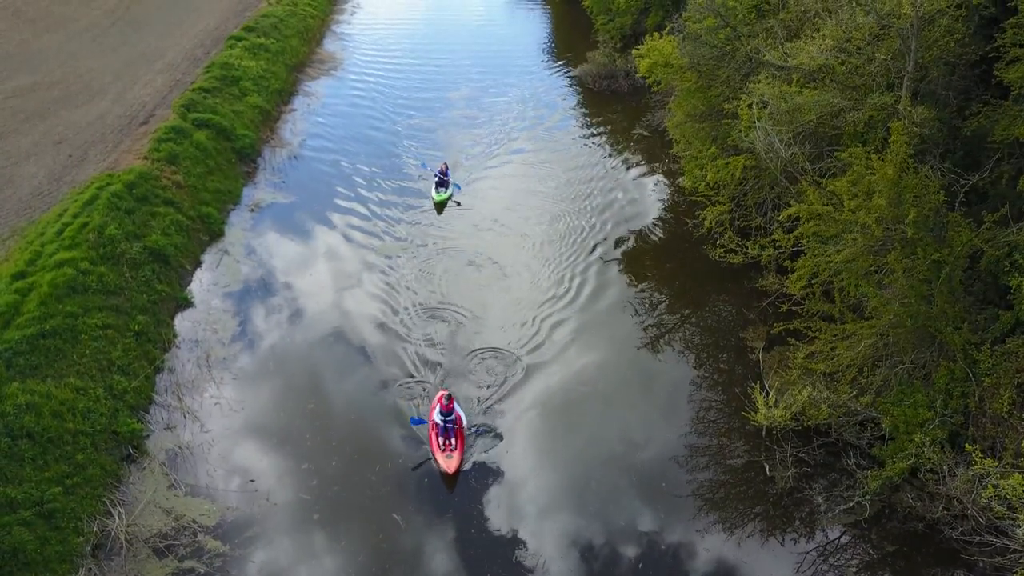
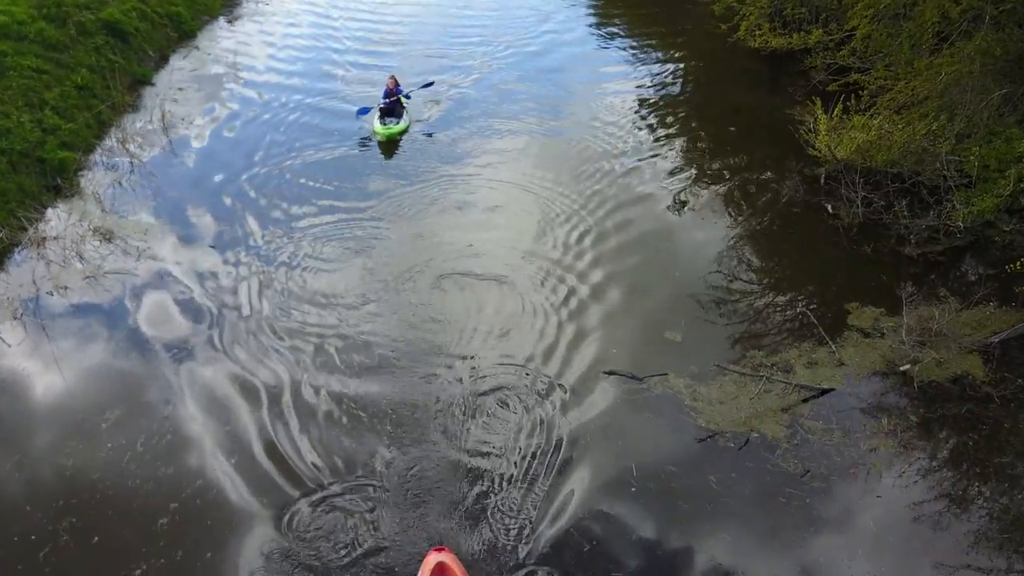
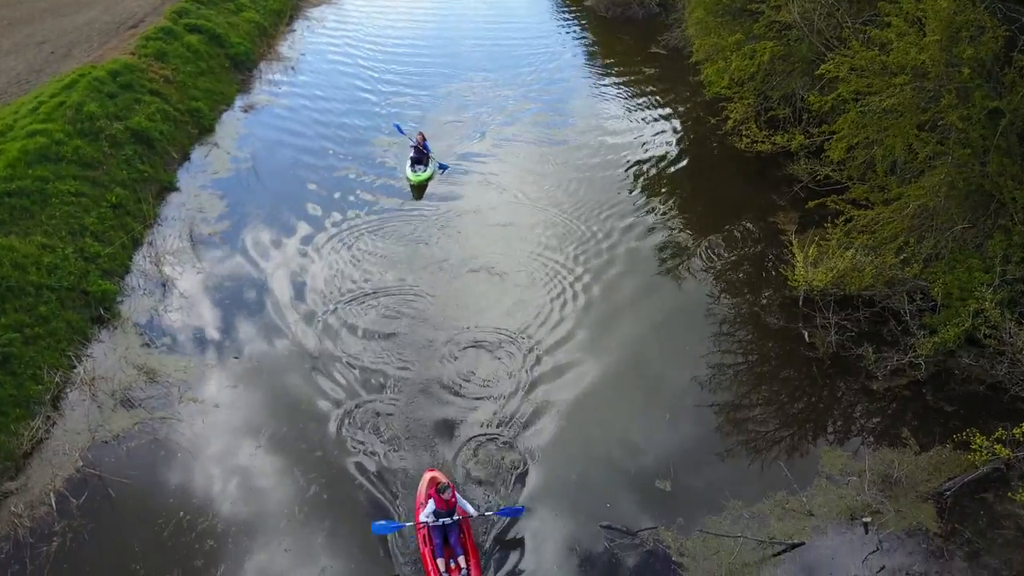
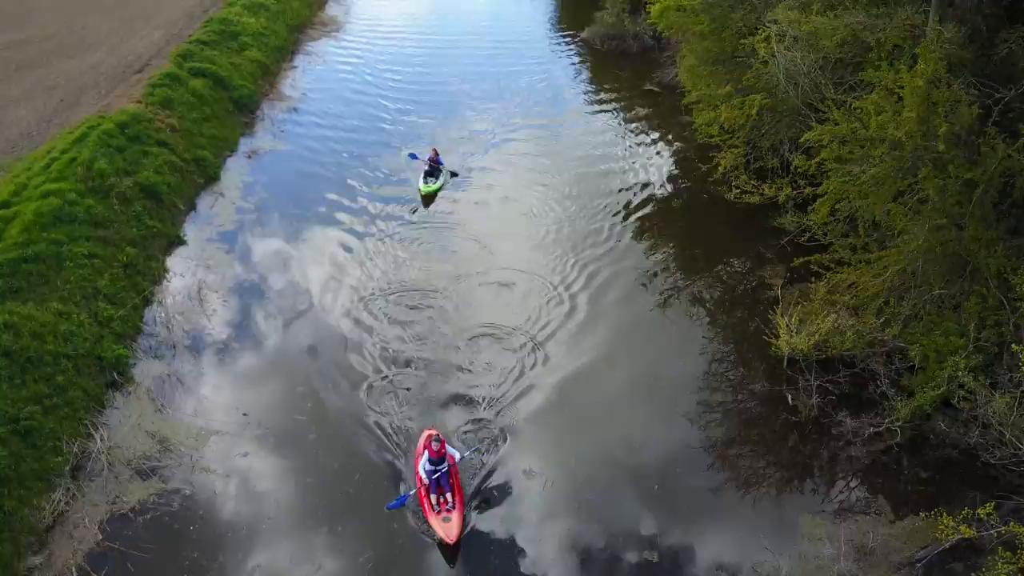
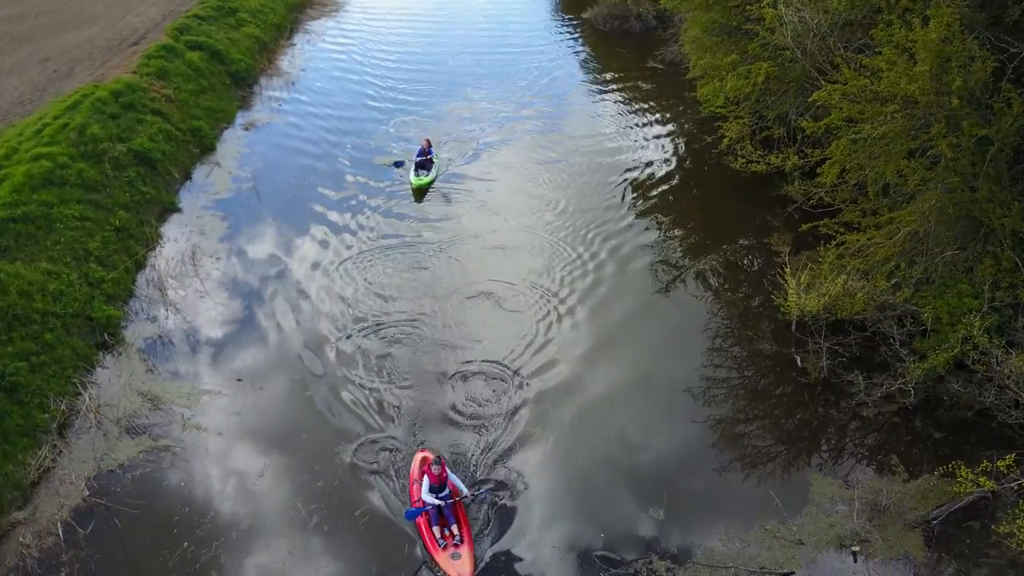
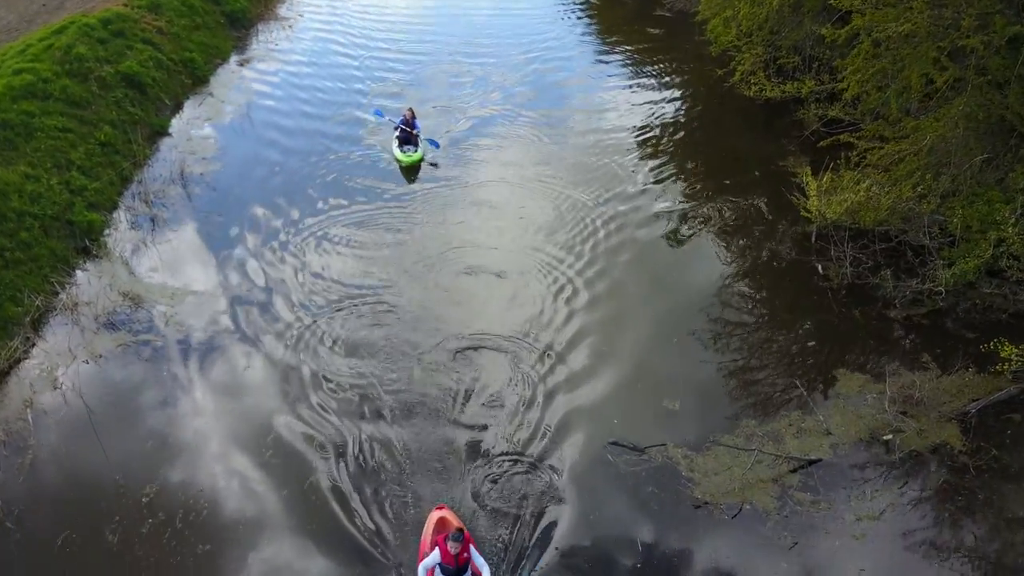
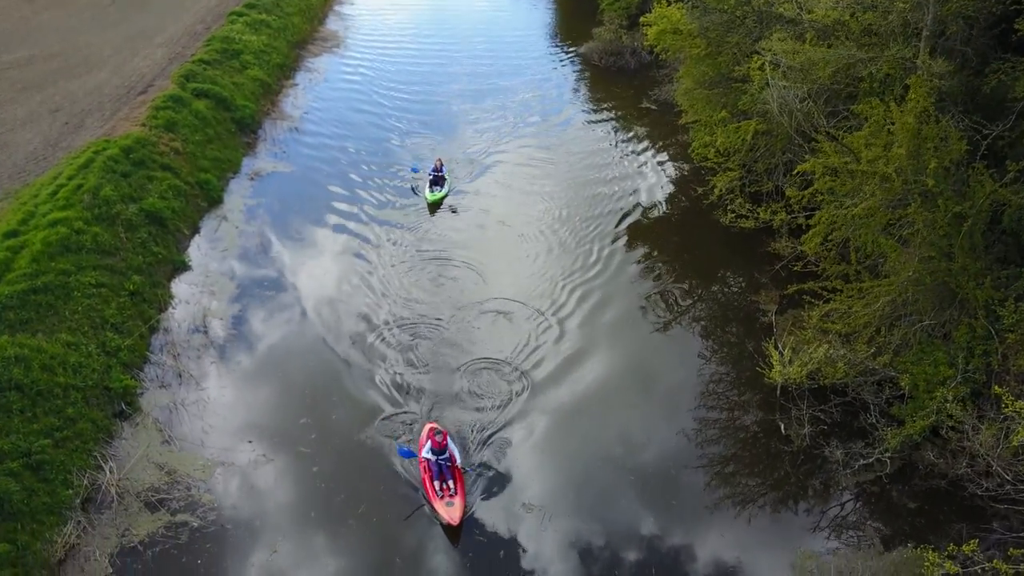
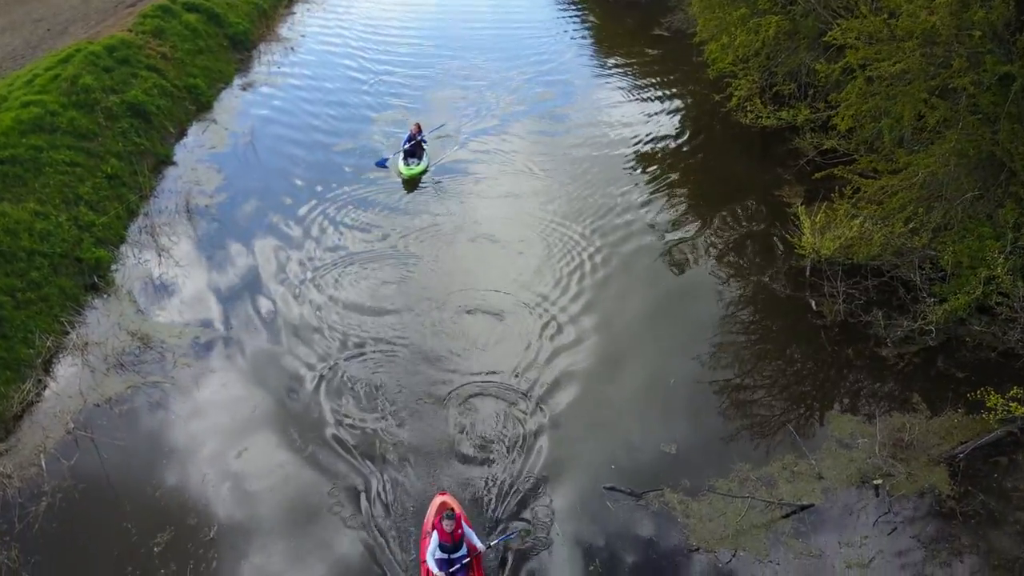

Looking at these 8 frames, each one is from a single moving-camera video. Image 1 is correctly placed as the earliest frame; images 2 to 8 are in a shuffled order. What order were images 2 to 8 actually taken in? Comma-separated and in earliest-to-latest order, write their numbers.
7, 4, 5, 3, 8, 6, 2
